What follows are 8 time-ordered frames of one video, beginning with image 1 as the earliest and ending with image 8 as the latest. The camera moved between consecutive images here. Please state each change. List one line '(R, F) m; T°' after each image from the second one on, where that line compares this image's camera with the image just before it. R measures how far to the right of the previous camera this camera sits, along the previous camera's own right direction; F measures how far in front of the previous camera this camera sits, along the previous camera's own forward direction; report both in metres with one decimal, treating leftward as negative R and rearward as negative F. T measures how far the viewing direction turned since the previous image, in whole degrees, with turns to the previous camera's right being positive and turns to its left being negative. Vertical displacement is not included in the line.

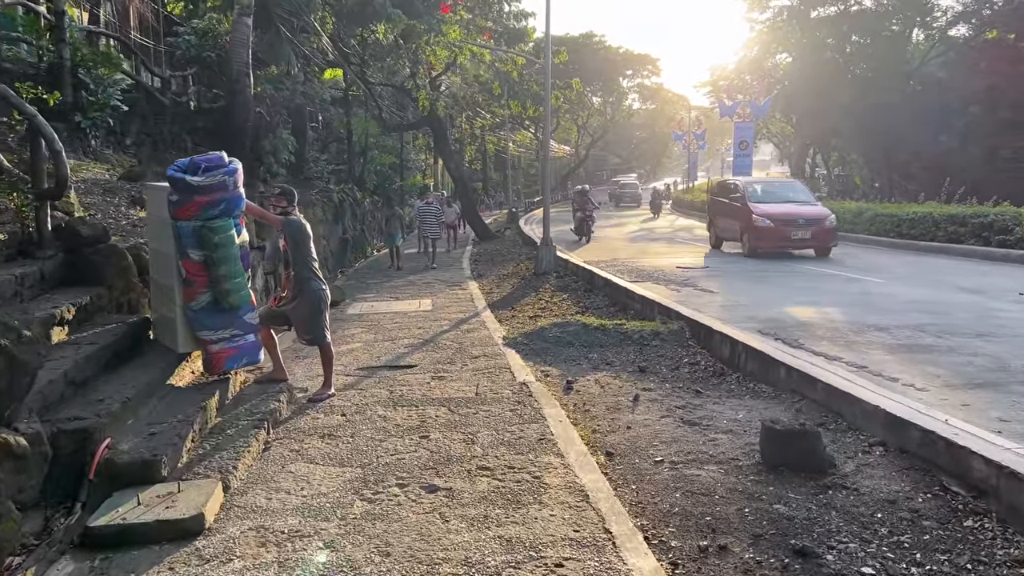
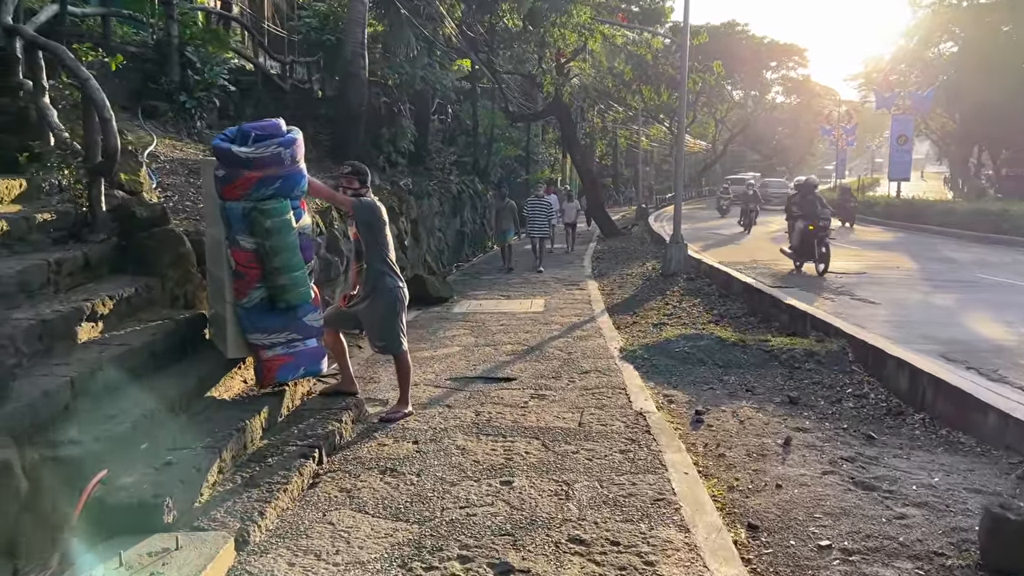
(+0.1, +1.2) m; -9°
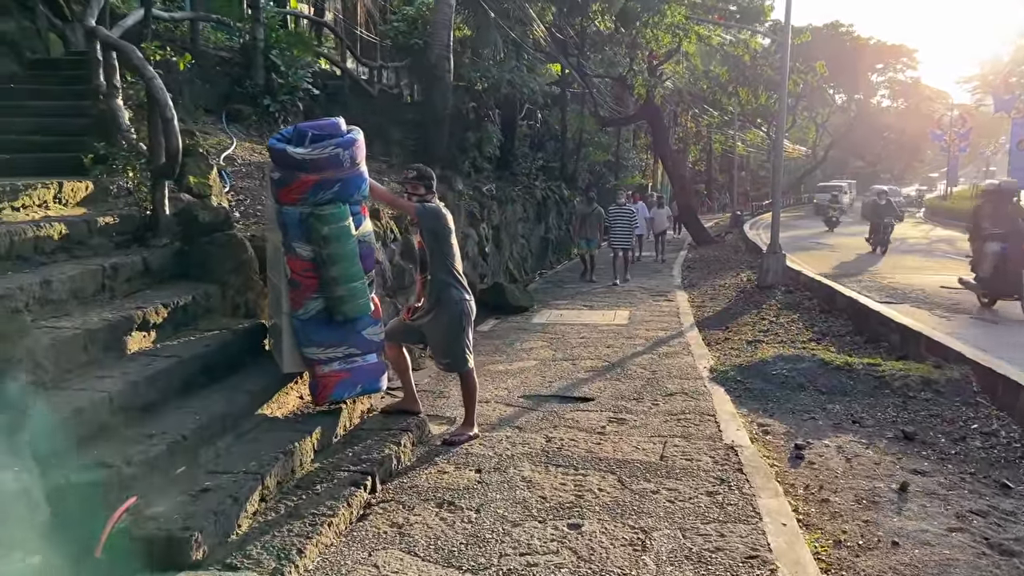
(+0.1, +0.4) m; -6°
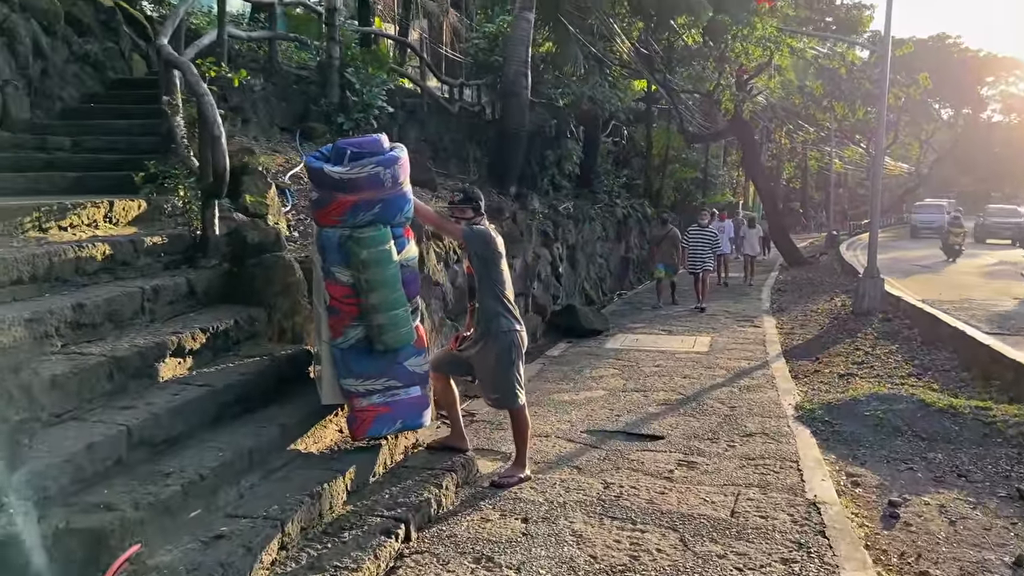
(+0.2, +0.4) m; -6°
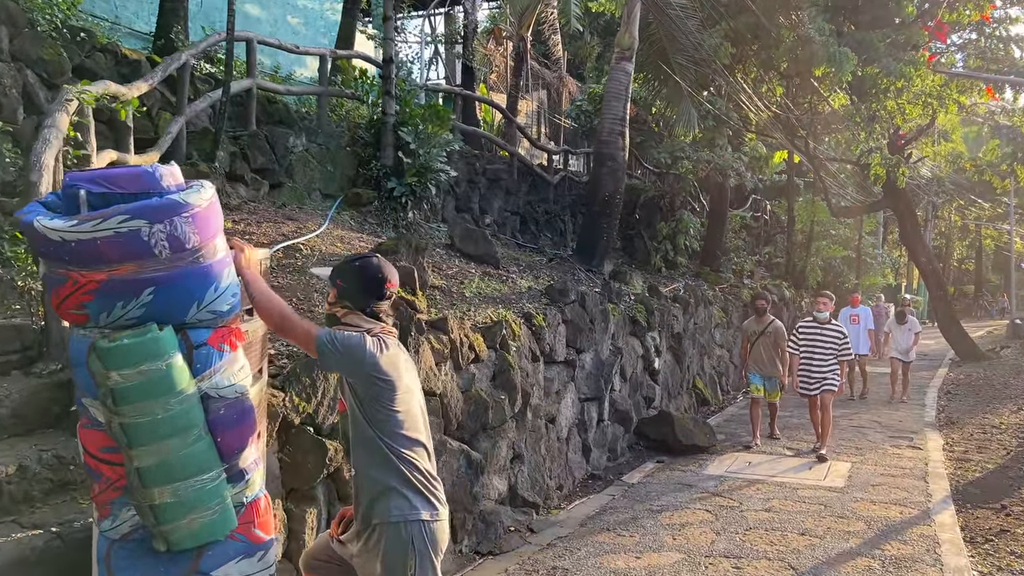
(+0.7, +1.9) m; -10°
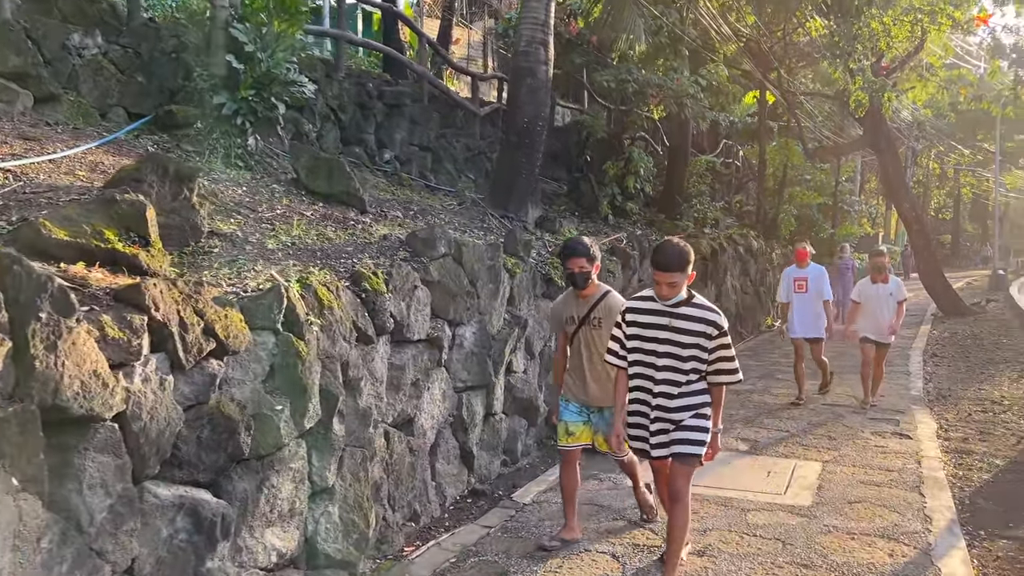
(+0.8, +2.0) m; +1°
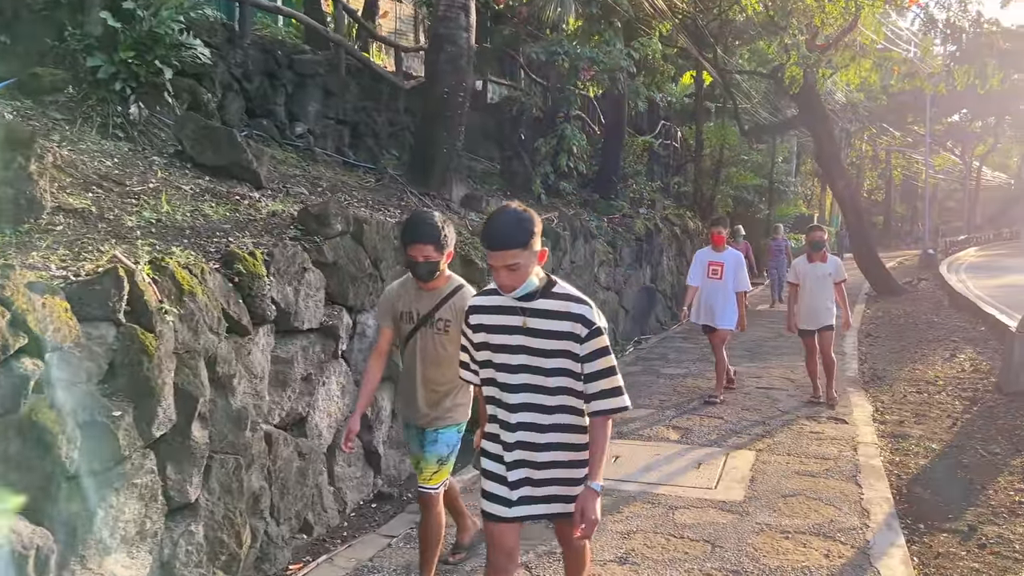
(+0.2, +0.5) m; +4°
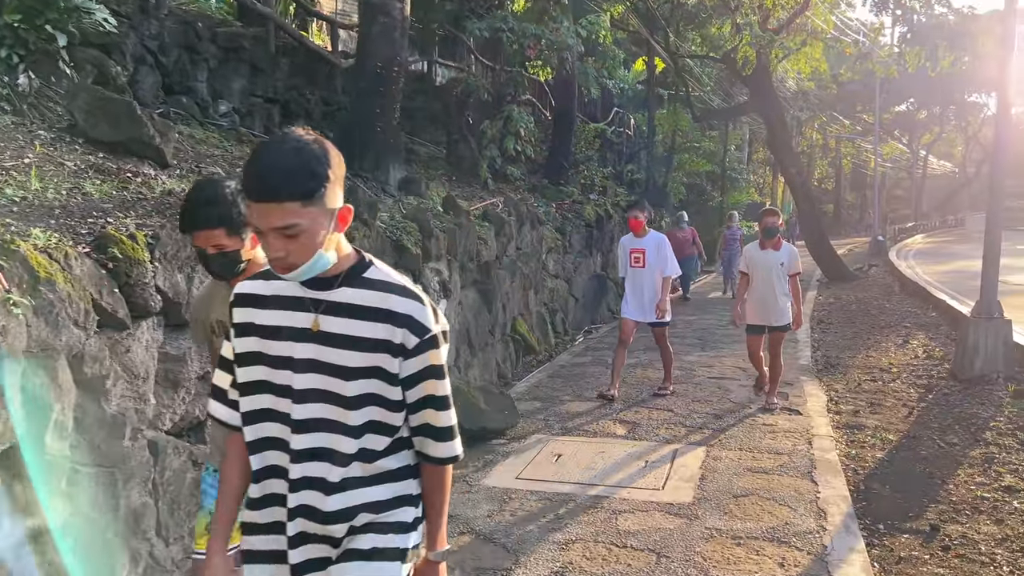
(+0.2, +0.4) m; +3°
